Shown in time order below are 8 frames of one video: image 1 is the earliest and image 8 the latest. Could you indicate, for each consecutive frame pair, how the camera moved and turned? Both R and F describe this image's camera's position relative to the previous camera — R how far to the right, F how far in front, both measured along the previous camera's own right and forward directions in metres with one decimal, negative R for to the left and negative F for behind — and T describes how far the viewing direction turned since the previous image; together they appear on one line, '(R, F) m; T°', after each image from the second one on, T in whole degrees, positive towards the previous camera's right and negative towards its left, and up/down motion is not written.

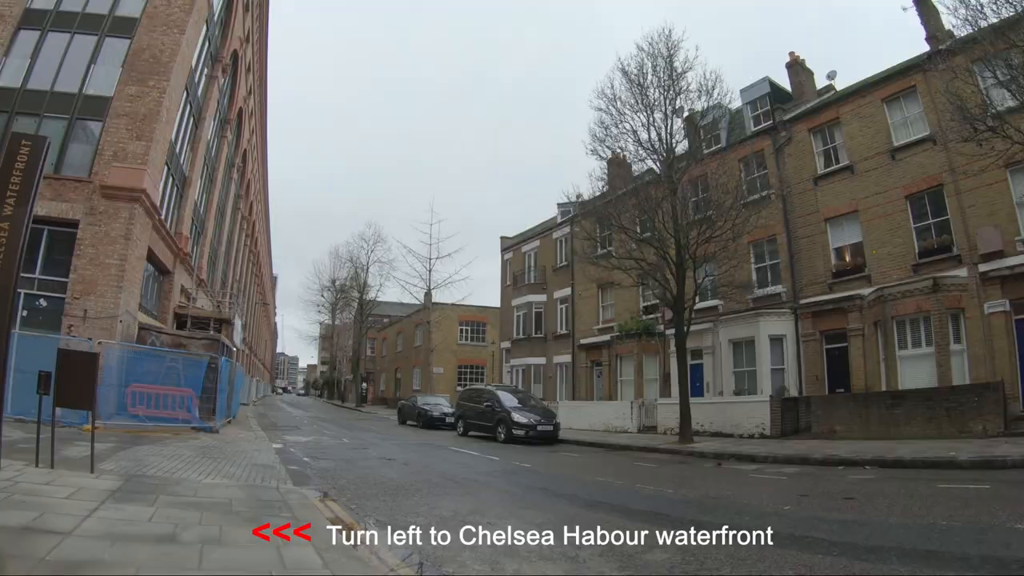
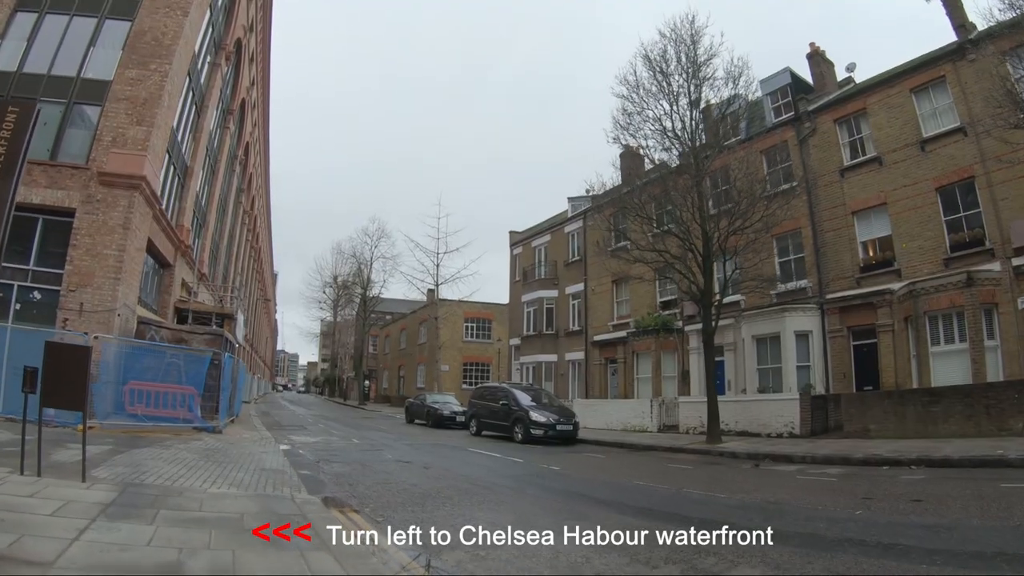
(-0.4, +0.7) m; 0°
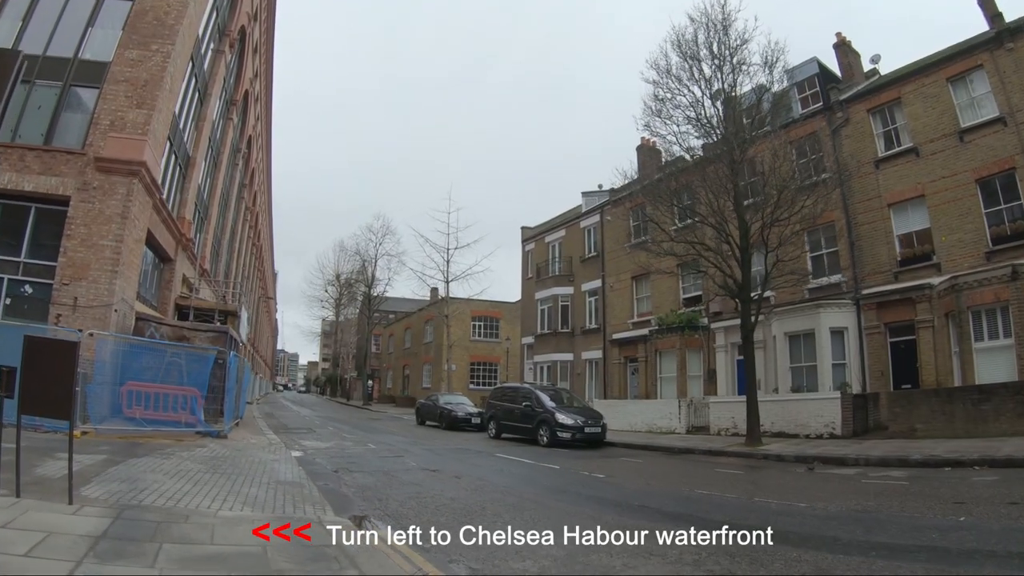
(-0.6, +0.9) m; 0°
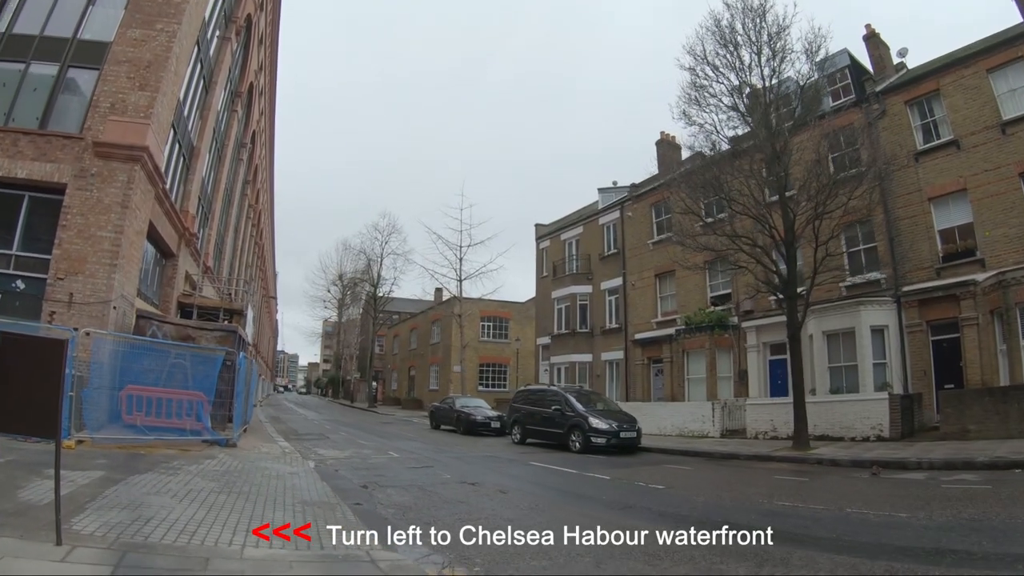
(-0.6, +0.9) m; 0°
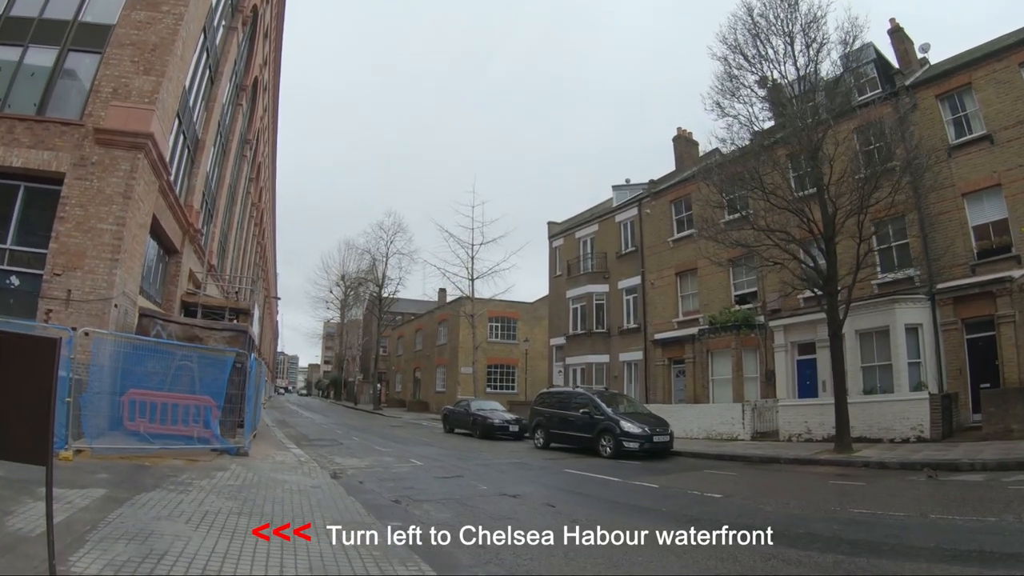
(-0.5, +0.8) m; 0°
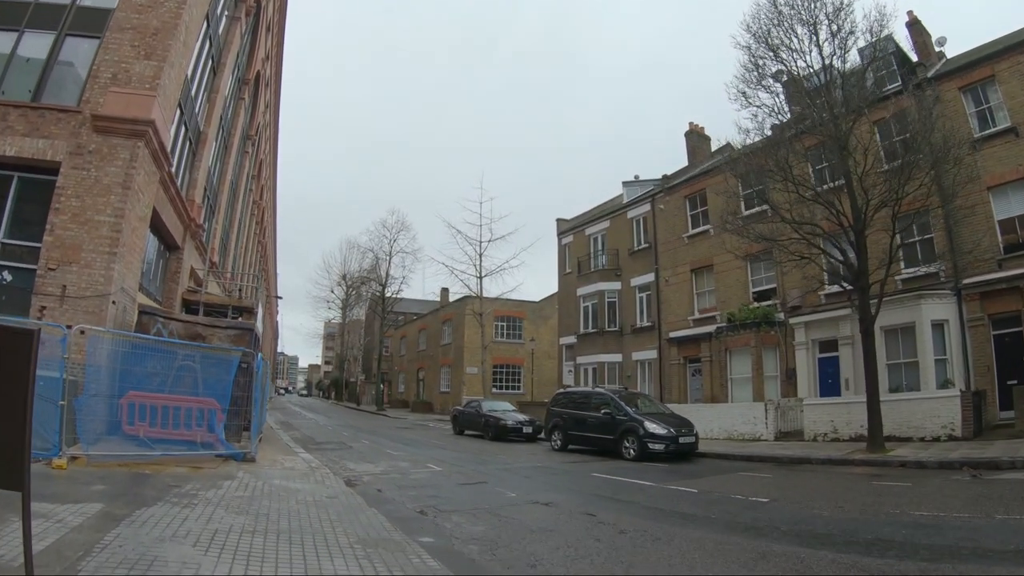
(-0.4, +0.6) m; 0°
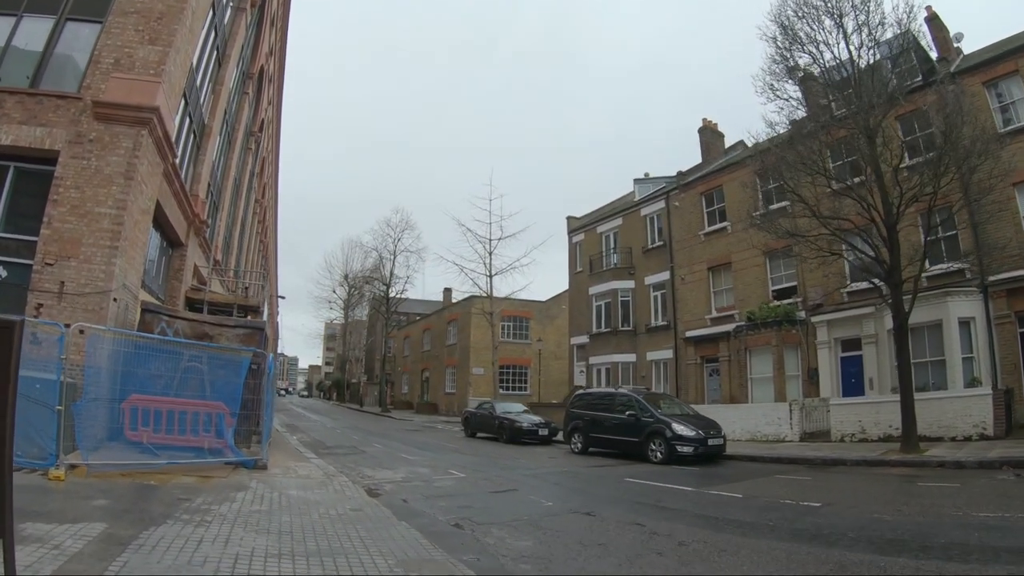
(-0.4, +0.6) m; 0°
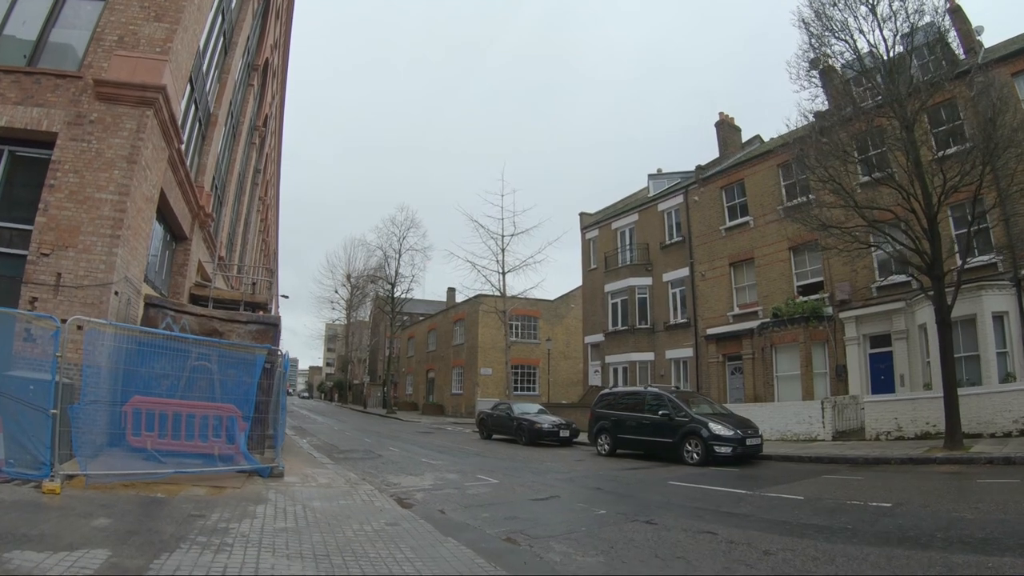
(-0.5, +0.7) m; 0°
